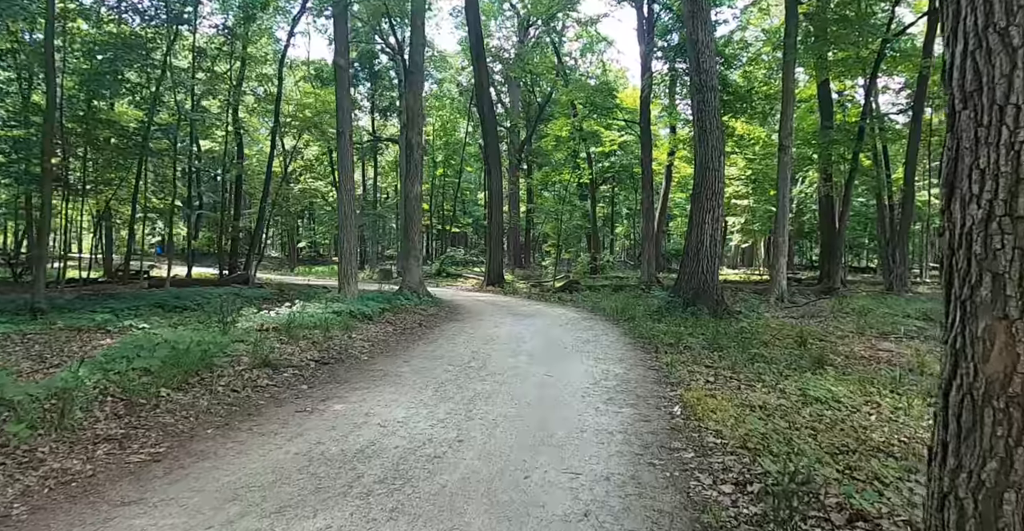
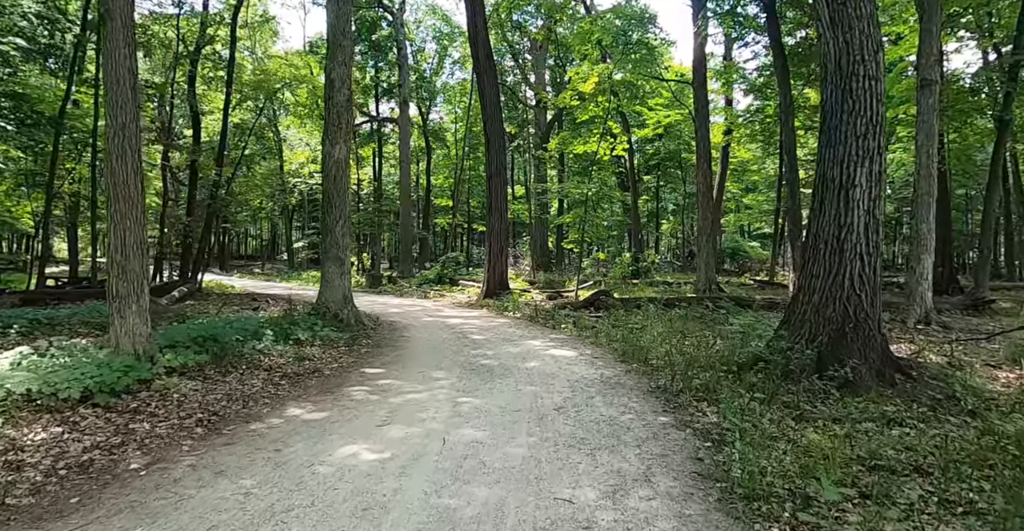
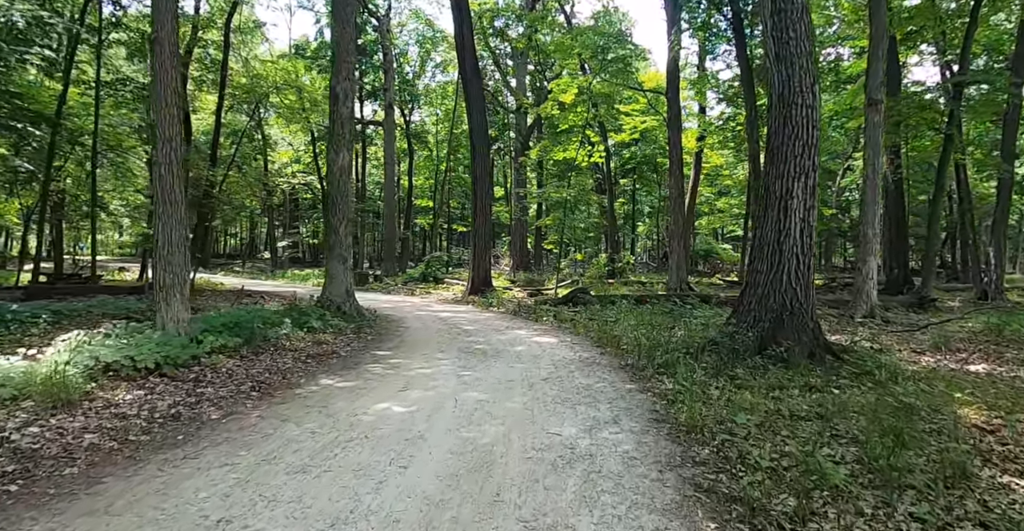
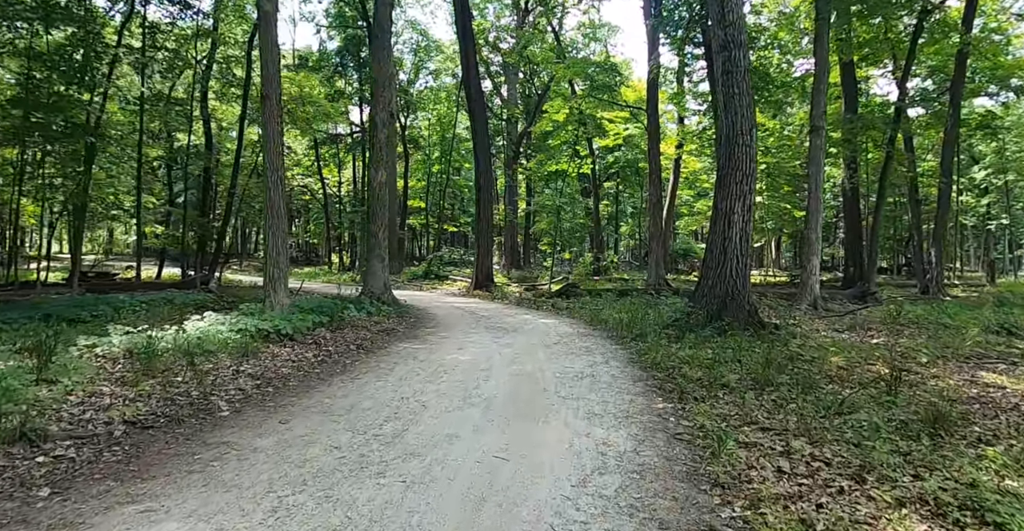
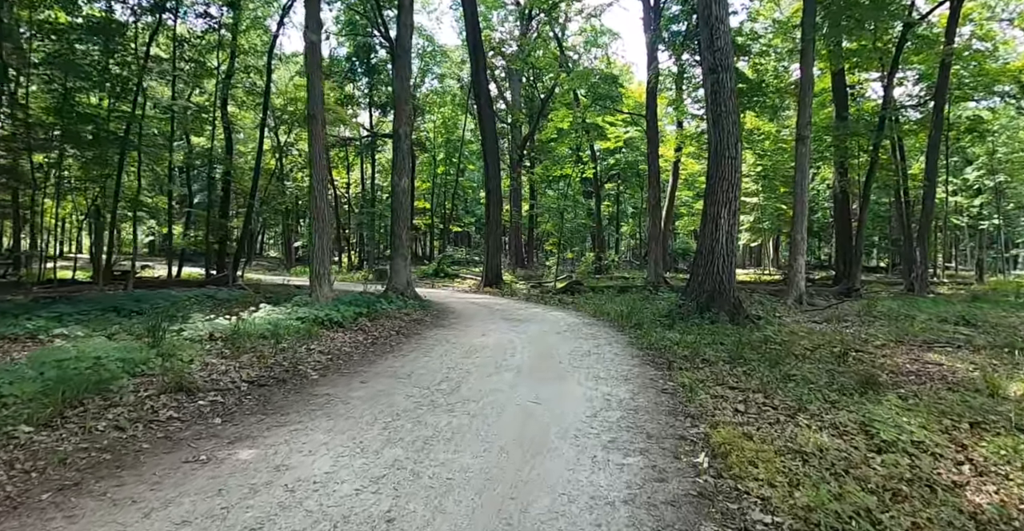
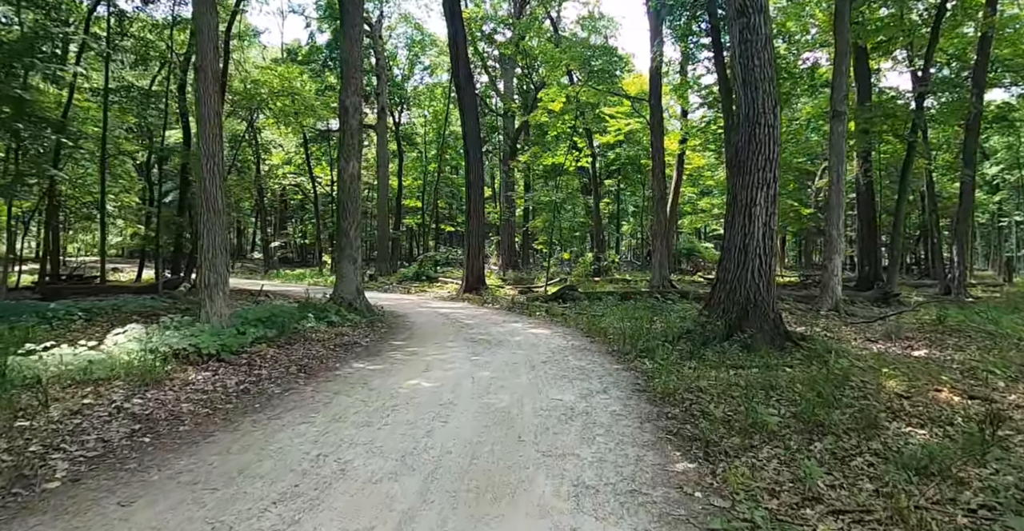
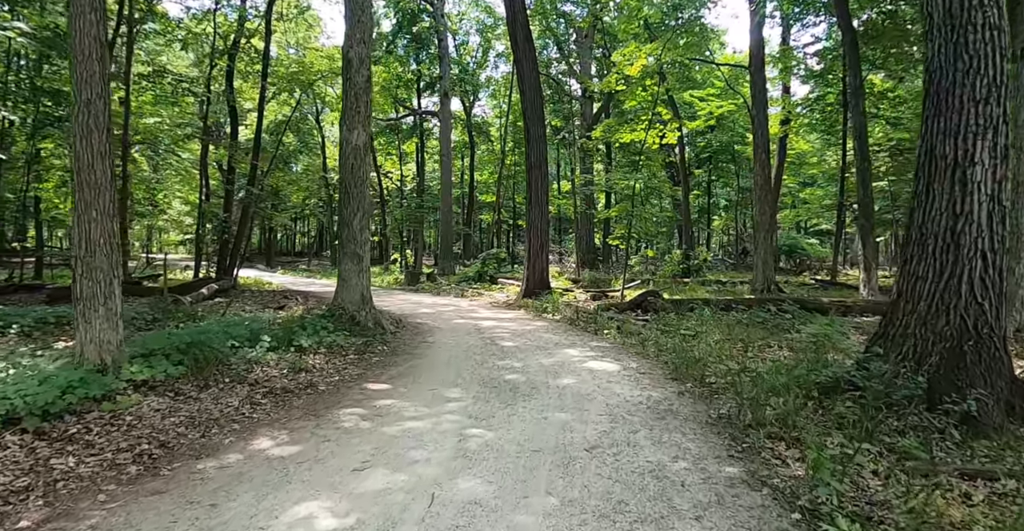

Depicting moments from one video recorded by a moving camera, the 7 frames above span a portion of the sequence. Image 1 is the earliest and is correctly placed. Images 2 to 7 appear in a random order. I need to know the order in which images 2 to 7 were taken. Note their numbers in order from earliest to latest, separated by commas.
5, 4, 6, 3, 2, 7
